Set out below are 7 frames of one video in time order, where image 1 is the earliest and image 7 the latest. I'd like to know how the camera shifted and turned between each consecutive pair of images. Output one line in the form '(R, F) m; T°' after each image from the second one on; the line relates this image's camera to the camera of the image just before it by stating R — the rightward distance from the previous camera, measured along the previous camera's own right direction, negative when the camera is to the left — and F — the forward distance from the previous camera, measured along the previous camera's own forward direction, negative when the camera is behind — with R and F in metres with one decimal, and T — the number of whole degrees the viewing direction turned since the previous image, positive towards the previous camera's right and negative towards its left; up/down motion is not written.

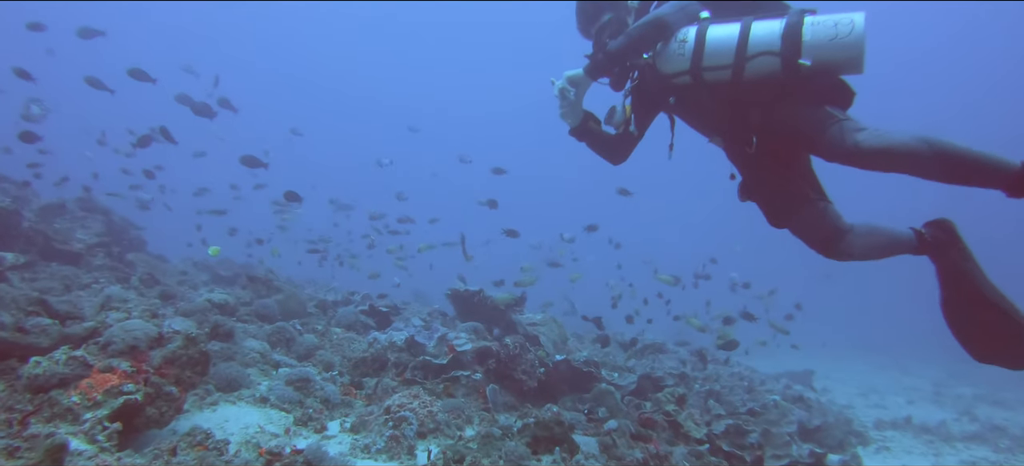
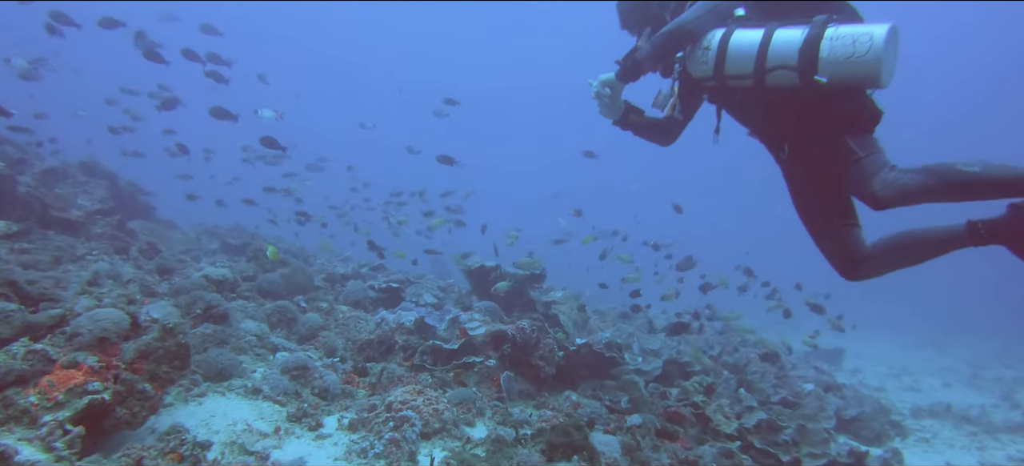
(0.0, +0.6) m; -1°
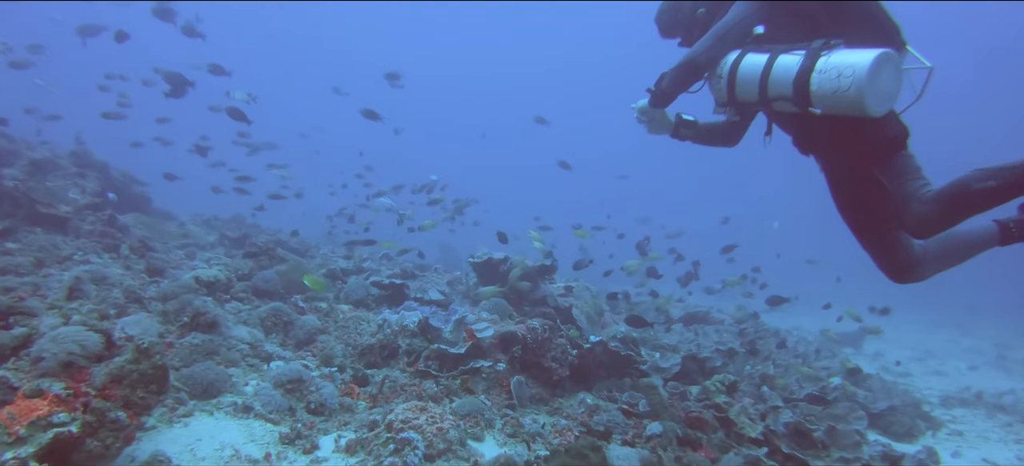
(0.0, +0.4) m; 0°
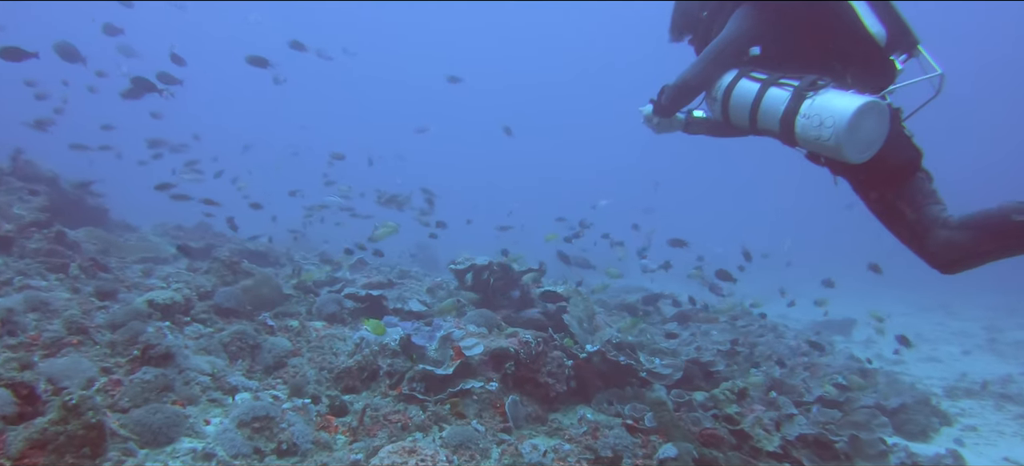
(-0.1, +0.5) m; +3°
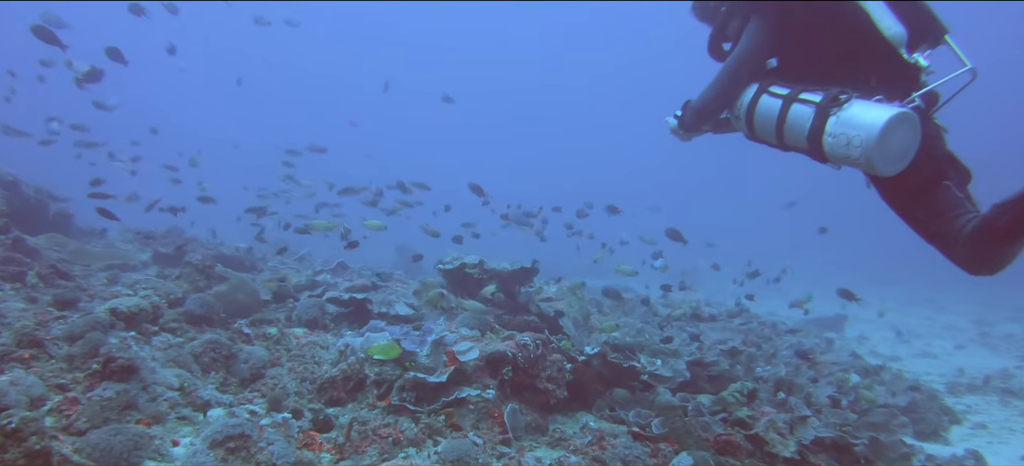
(-0.1, +0.3) m; +2°
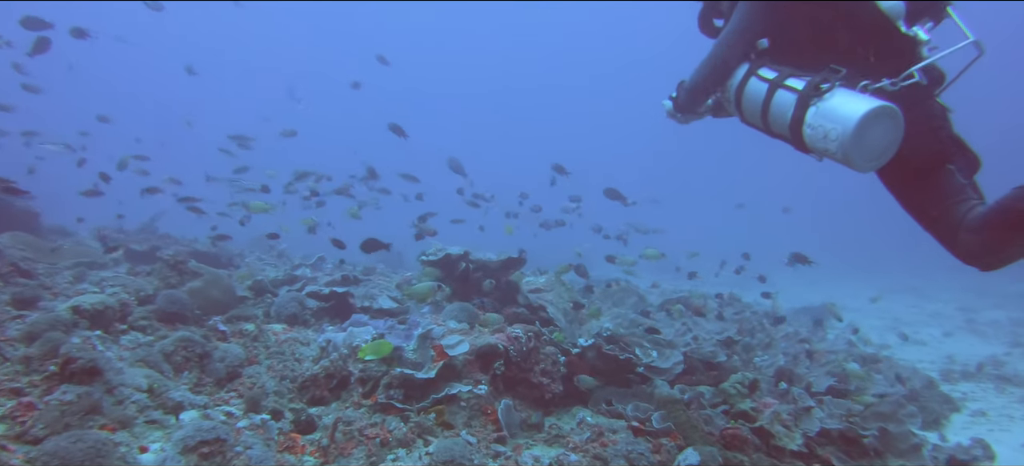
(-0.1, +0.2) m; +2°
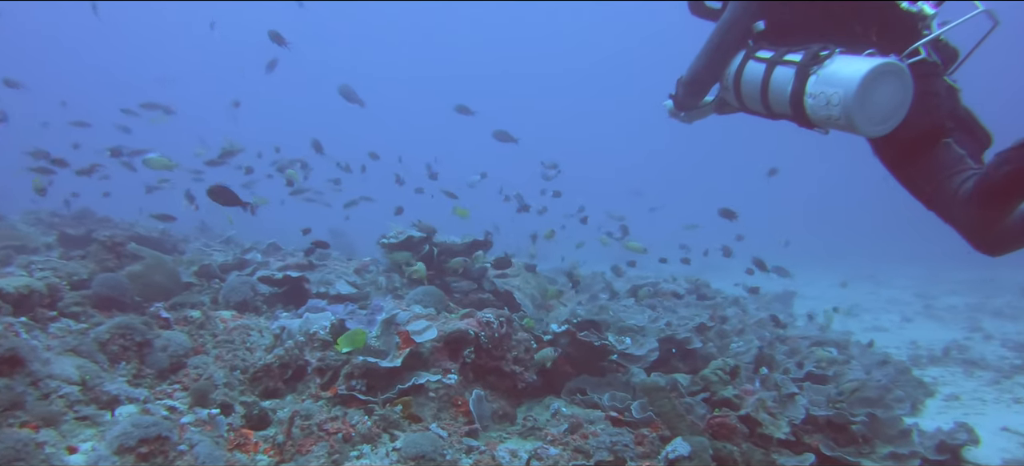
(-0.1, +0.3) m; +3°
